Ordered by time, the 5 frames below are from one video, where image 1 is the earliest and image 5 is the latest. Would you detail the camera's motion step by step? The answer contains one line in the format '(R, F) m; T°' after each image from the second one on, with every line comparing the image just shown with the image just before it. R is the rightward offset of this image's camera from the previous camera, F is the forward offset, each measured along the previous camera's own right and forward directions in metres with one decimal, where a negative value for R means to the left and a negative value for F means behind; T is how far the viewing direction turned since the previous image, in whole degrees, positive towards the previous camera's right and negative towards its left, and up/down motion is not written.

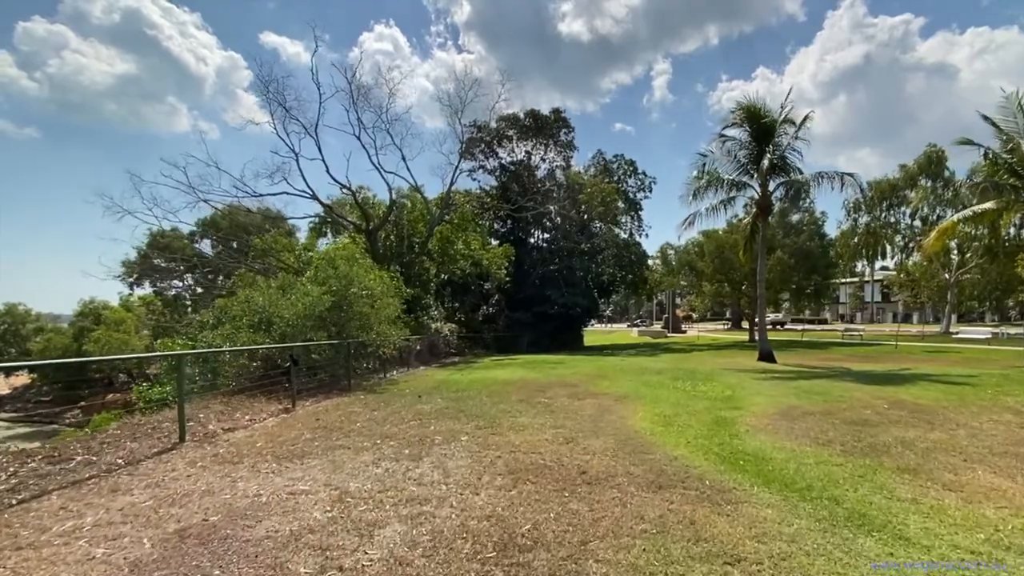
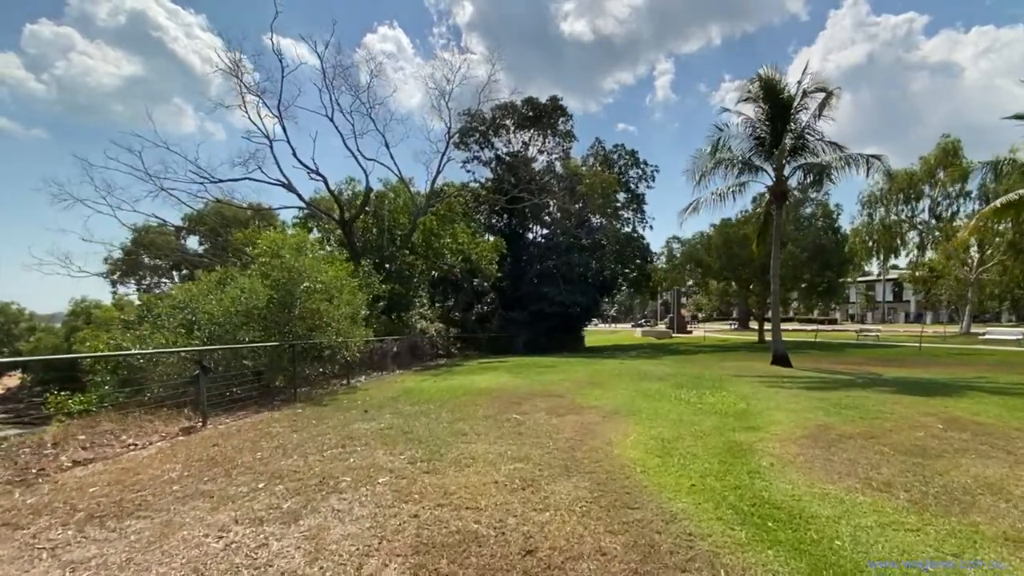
(+0.6, +1.9) m; -1°
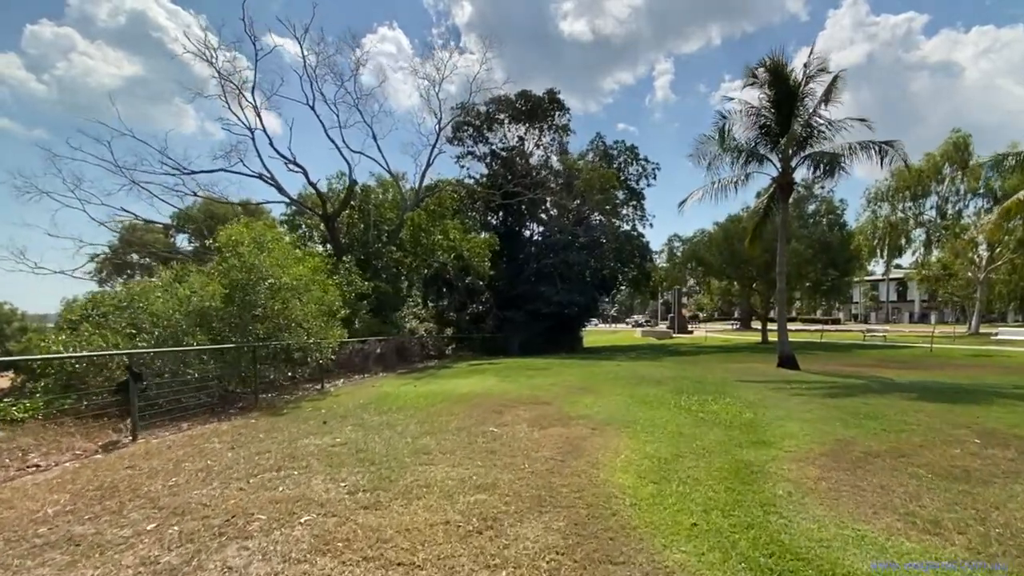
(+0.3, +1.0) m; 0°
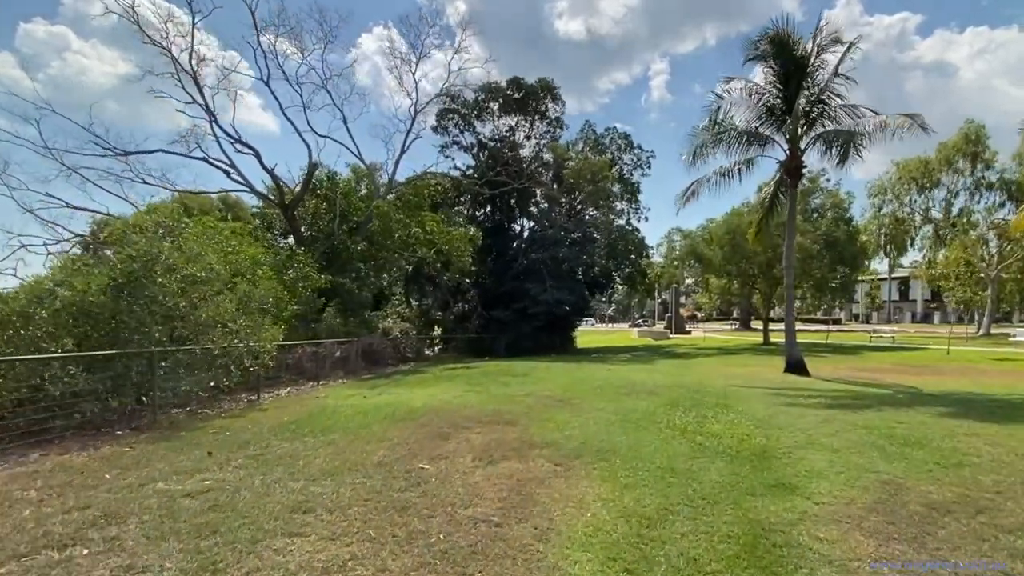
(+0.6, +1.8) m; 0°
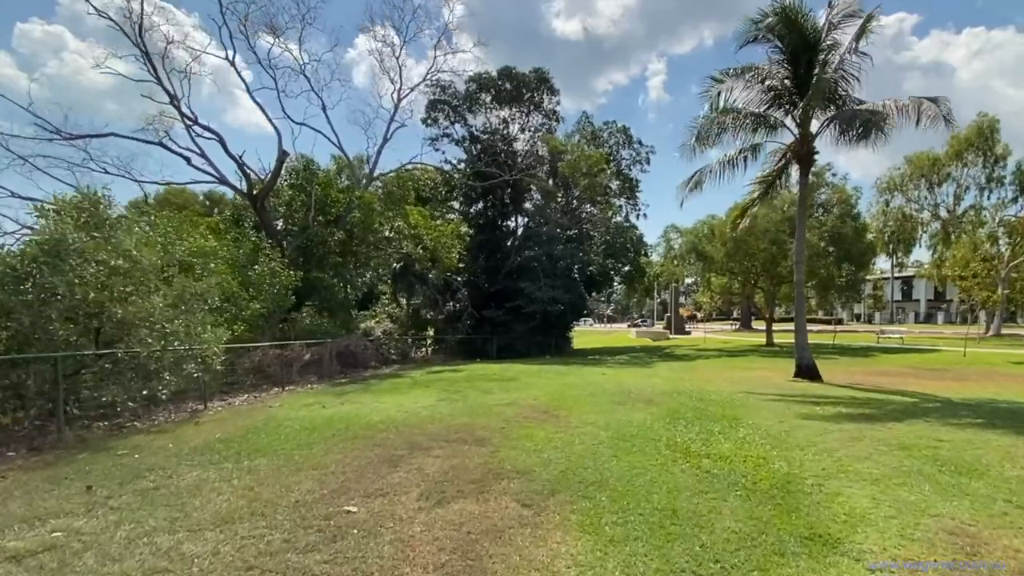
(+0.3, +1.3) m; 0°
